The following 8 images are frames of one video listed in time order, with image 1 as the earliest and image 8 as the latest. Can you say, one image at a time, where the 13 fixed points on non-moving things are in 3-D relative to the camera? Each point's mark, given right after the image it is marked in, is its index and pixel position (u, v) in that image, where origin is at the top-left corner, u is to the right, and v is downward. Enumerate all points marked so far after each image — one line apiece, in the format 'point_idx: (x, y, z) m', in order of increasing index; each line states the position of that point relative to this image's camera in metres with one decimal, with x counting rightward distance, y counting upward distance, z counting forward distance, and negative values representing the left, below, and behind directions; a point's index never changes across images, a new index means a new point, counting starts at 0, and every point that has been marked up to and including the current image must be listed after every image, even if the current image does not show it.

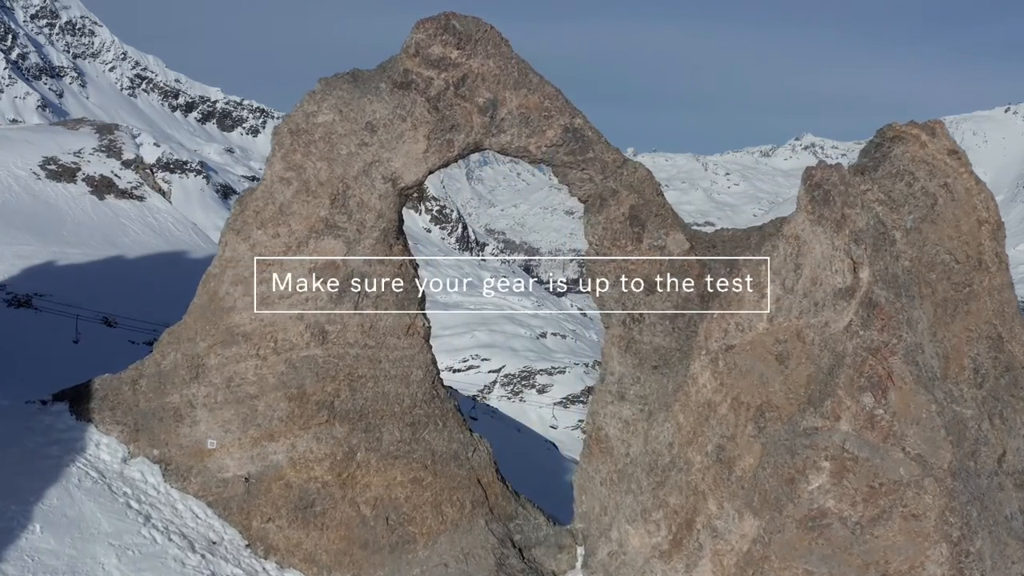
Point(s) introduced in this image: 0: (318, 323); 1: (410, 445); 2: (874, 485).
0: (-3.2, -0.6, +14.9) m
1: (-1.7, -2.7, +15.4) m
2: (+5.4, -2.9, +13.5) m
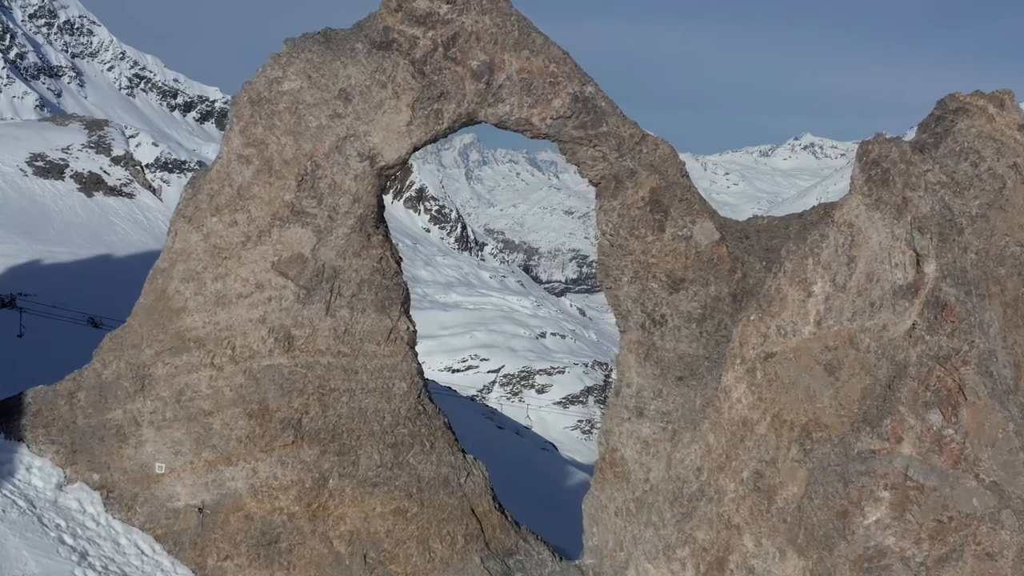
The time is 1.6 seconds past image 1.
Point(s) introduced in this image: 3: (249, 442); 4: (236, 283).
0: (-3.2, -0.5, +12.6) m
1: (-1.7, -2.6, +13.1) m
2: (+5.4, -2.9, +11.3) m
3: (-3.7, -2.2, +12.7) m
4: (-3.9, +0.1, +12.7) m
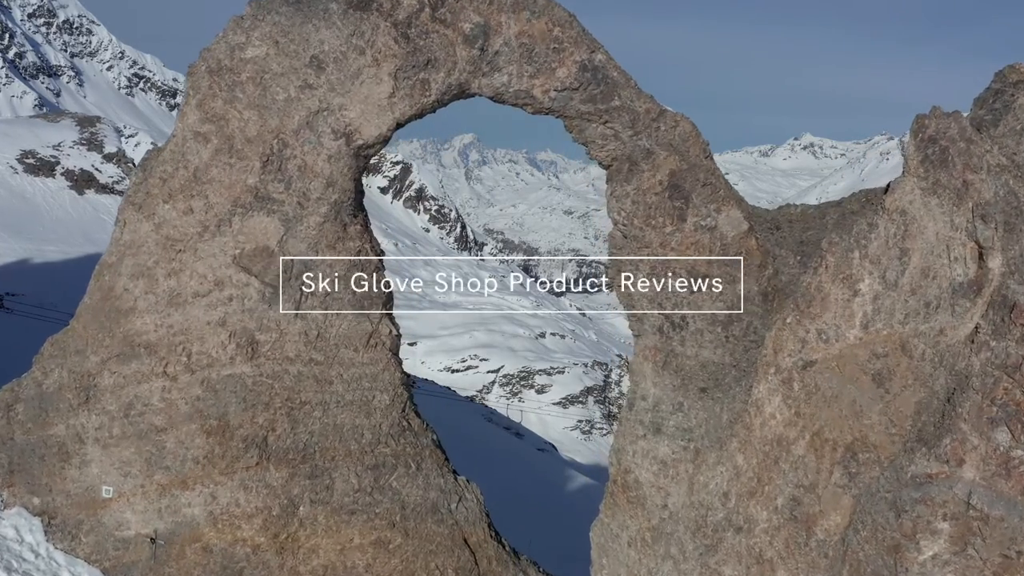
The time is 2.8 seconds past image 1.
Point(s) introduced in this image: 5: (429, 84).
0: (-3.2, -0.5, +10.9) m
1: (-1.8, -2.6, +11.4) m
2: (+5.3, -2.8, +9.6) m
3: (-3.7, -2.1, +11.0) m
4: (-3.9, +0.1, +11.0) m
5: (-1.0, +2.4, +10.9) m
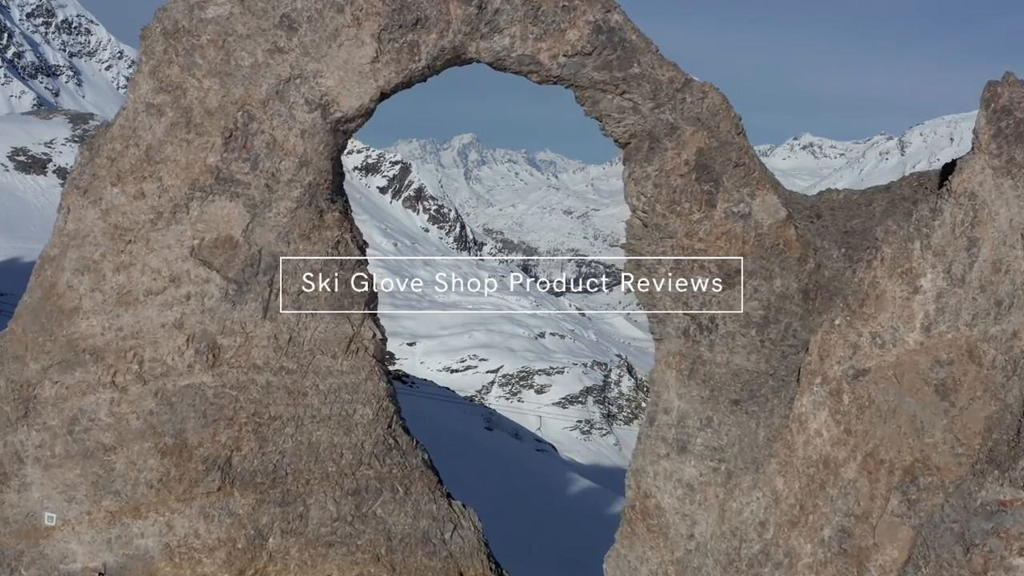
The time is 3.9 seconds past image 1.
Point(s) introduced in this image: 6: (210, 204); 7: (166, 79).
0: (-3.2, -0.5, +9.4) m
1: (-1.7, -2.6, +9.9) m
2: (+5.4, -2.8, +8.1) m
3: (-3.7, -2.1, +9.5) m
4: (-3.9, +0.1, +9.5) m
5: (-1.0, +2.5, +9.4) m
6: (-3.1, +0.9, +9.4) m
7: (-3.6, +2.2, +9.4) m
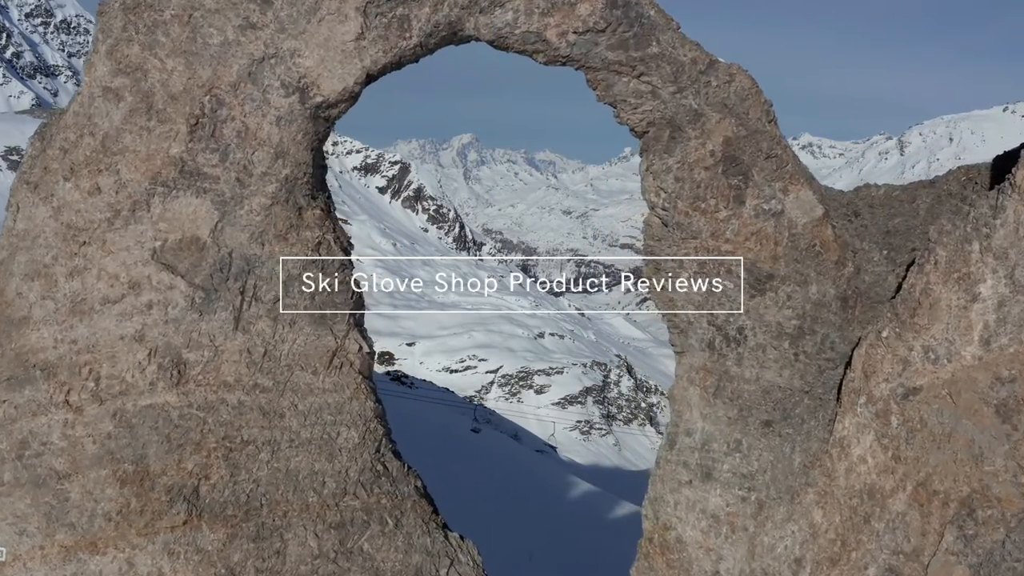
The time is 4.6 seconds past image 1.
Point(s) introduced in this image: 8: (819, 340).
0: (-3.1, -0.6, +8.4) m
1: (-1.7, -2.6, +8.8) m
2: (+5.4, -2.9, +7.0) m
3: (-3.6, -2.2, +8.4) m
4: (-3.8, +0.1, +8.4) m
5: (-0.9, +2.4, +8.3) m
6: (-3.1, +0.8, +8.3) m
7: (-3.6, +2.1, +8.4) m
8: (+2.9, -0.5, +8.6) m
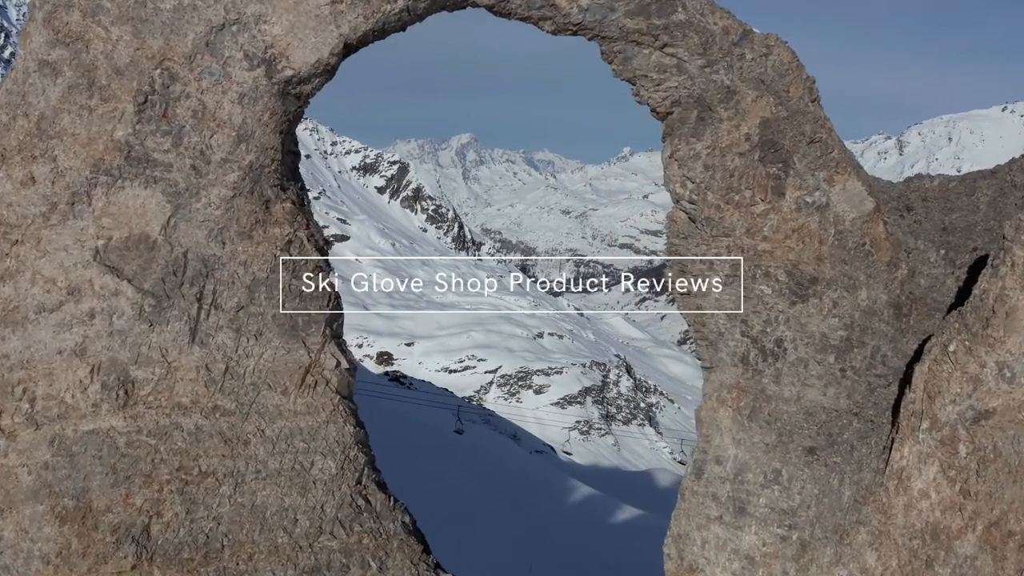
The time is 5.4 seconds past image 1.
0: (-3.1, -0.6, +7.2) m
1: (-1.7, -2.7, +7.6) m
2: (+5.4, -2.9, +5.8) m
3: (-3.6, -2.2, +7.2) m
4: (-3.8, 0.0, +7.2) m
5: (-0.9, +2.4, +7.1) m
6: (-3.1, +0.8, +7.1) m
7: (-3.6, +2.1, +7.2) m
8: (+2.9, -0.5, +7.5) m
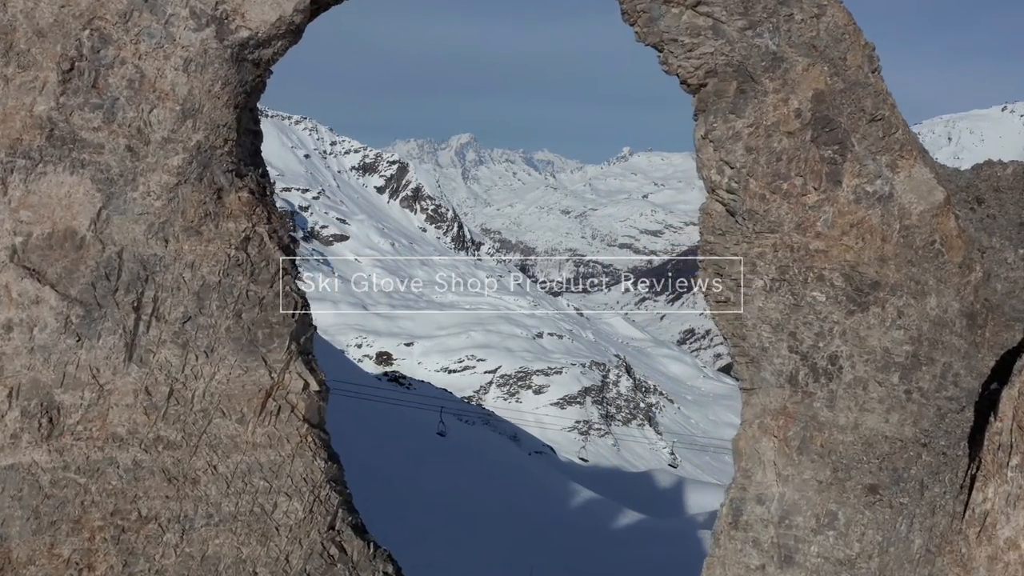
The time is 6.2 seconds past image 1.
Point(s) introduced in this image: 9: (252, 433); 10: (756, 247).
0: (-3.1, -0.6, +5.9) m
1: (-1.6, -2.7, +6.4) m
2: (+5.4, -3.0, +4.6) m
3: (-3.6, -2.3, +6.0) m
4: (-3.8, 0.0, +6.0) m
5: (-0.9, +2.3, +5.9) m
6: (-3.0, +0.7, +5.9) m
7: (-3.5, +2.0, +6.0) m
8: (+3.0, -0.6, +6.2) m
9: (-1.8, -1.0, +6.3) m
10: (+1.7, +0.3, +6.4) m
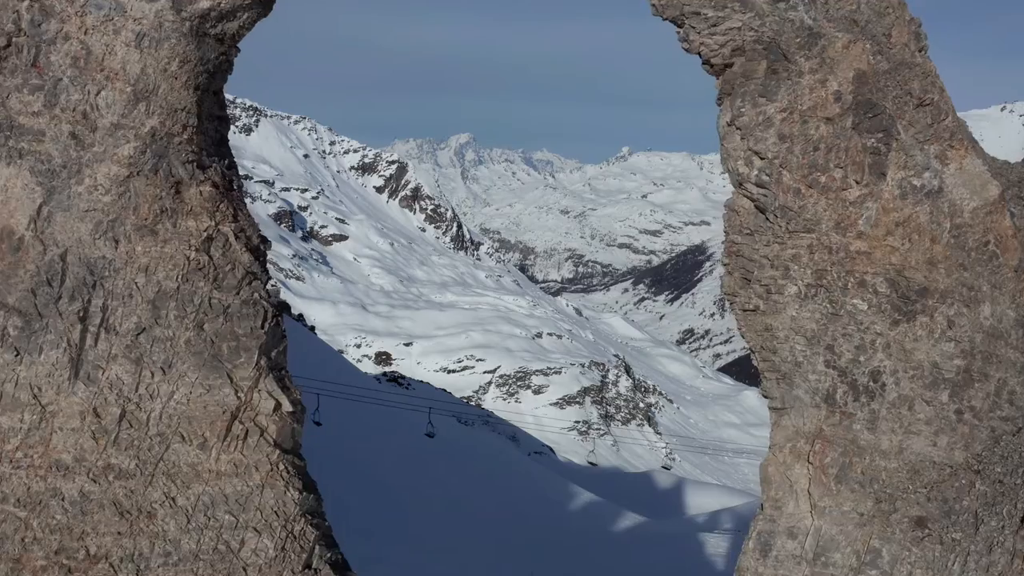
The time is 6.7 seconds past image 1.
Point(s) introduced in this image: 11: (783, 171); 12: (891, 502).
0: (-3.1, -0.7, +5.2) m
1: (-1.6, -2.8, +5.7) m
2: (+5.5, -3.0, +3.9) m
3: (-3.6, -2.3, +5.3) m
4: (-3.8, -0.1, +5.3) m
5: (-0.9, +2.3, +5.2) m
6: (-3.0, +0.7, +5.1) m
7: (-3.5, +2.0, +5.2) m
8: (+3.0, -0.6, +5.5) m
9: (-1.8, -1.0, +5.5) m
10: (+1.7, +0.3, +5.7) m
11: (+1.6, +0.7, +5.6) m
12: (+2.3, -1.3, +5.6) m
